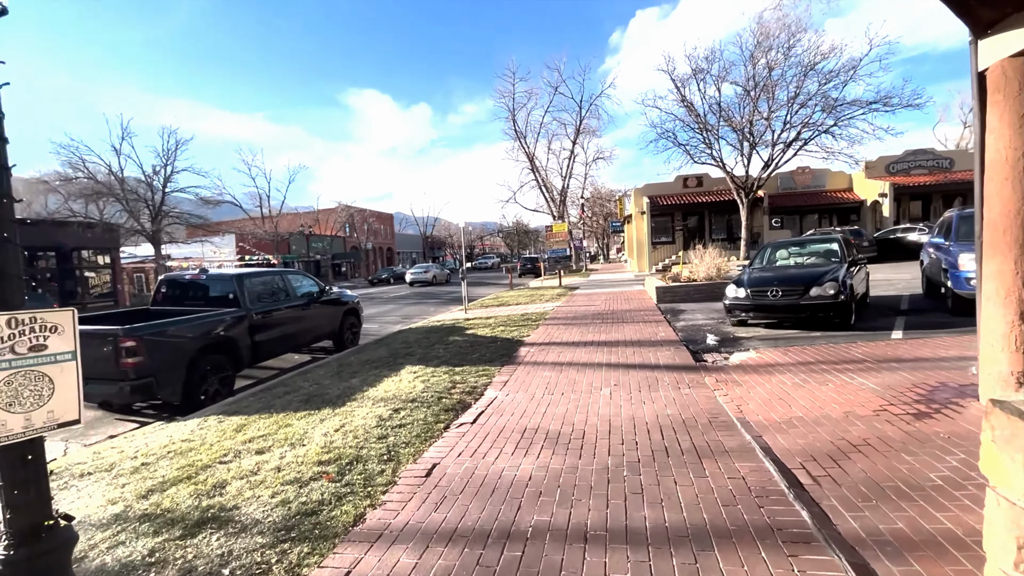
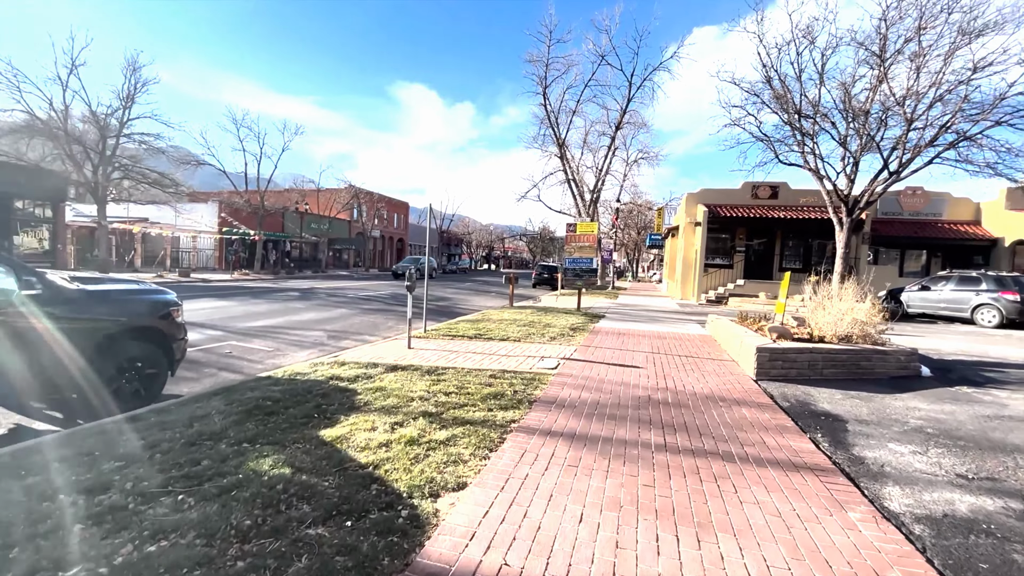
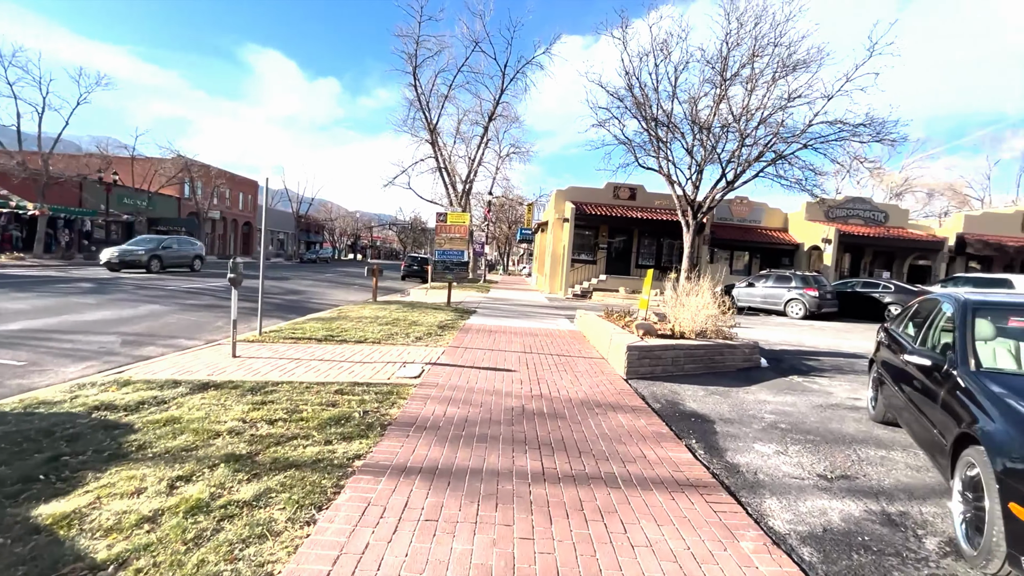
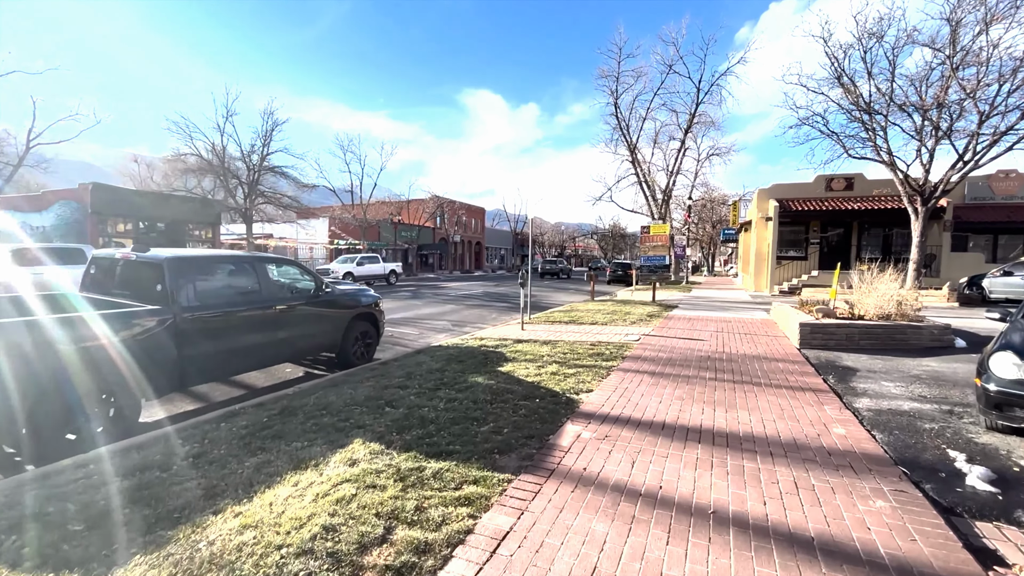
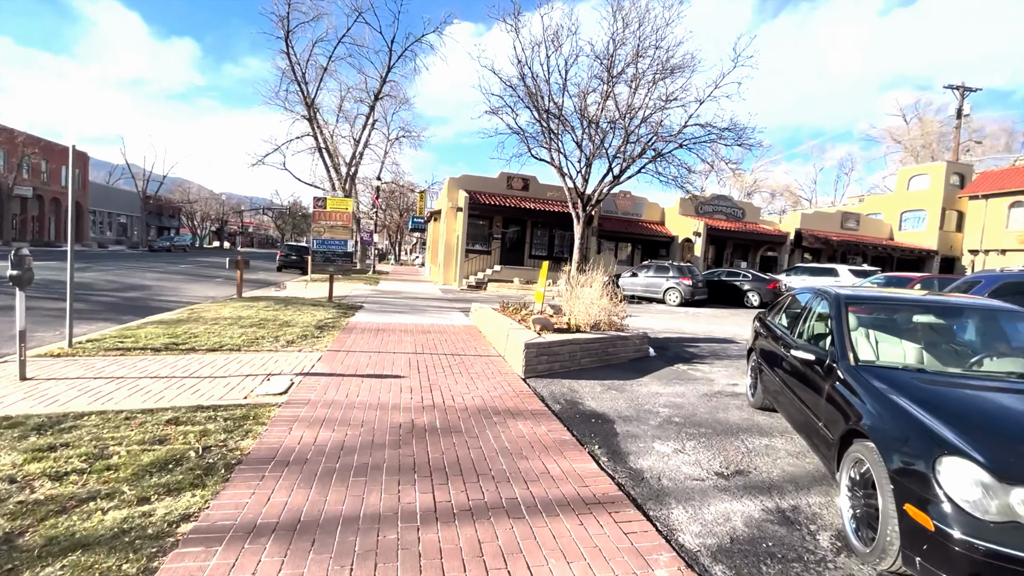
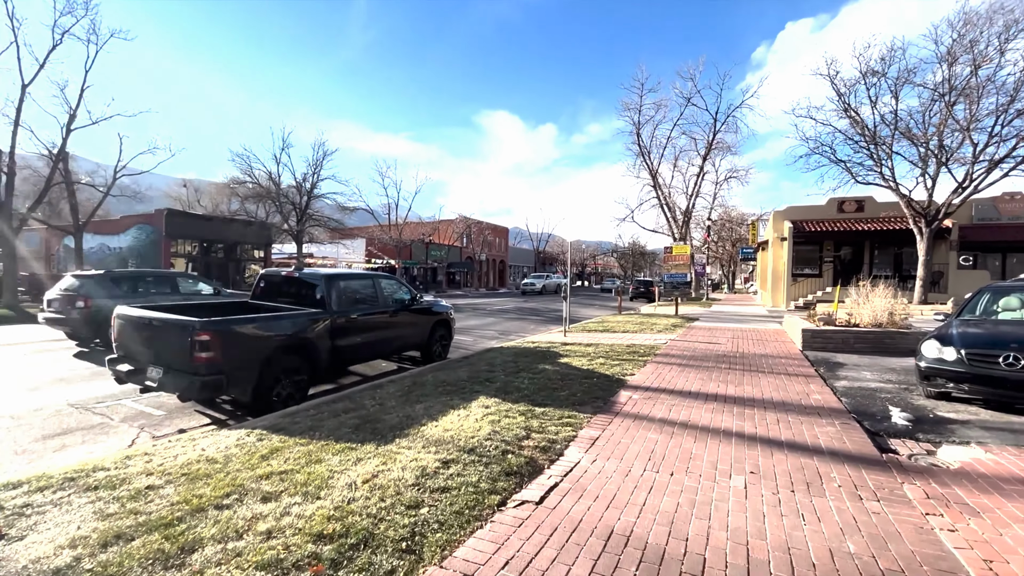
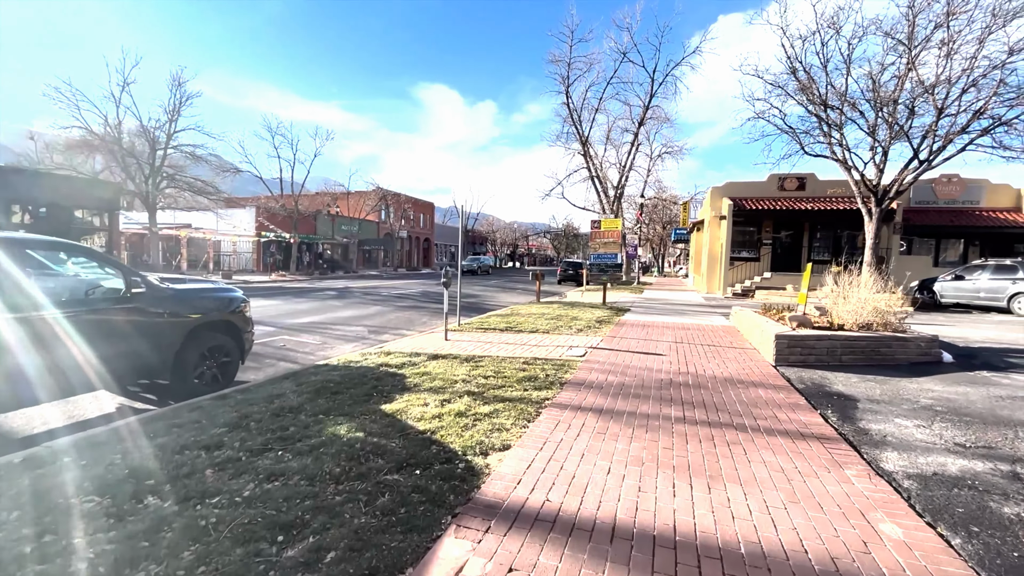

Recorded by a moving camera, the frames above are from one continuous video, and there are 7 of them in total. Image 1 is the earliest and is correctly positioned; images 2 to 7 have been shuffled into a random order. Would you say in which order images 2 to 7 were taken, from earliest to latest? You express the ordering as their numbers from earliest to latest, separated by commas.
6, 4, 7, 2, 3, 5
